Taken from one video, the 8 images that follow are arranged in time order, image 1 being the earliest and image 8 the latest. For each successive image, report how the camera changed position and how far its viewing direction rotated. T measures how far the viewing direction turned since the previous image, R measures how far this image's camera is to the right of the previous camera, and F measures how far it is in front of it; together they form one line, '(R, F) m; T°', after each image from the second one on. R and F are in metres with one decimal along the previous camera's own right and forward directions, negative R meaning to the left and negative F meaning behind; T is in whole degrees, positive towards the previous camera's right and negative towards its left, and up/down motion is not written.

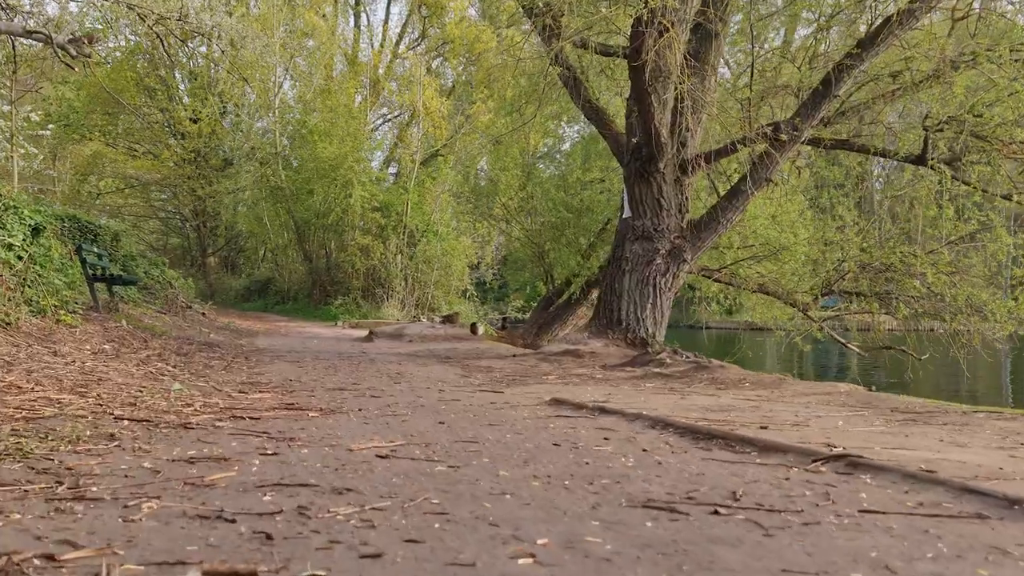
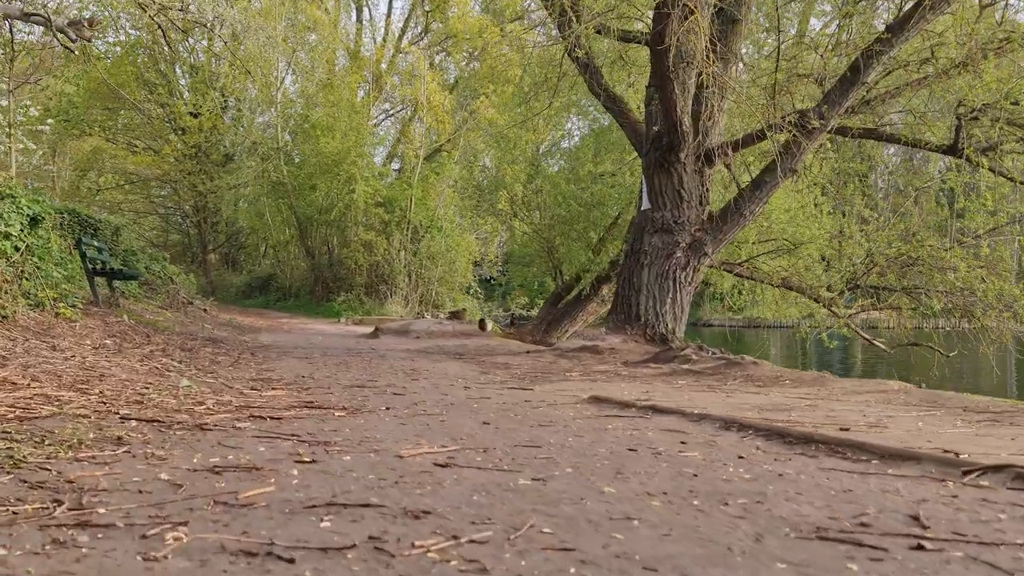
(-0.2, +0.3) m; 0°
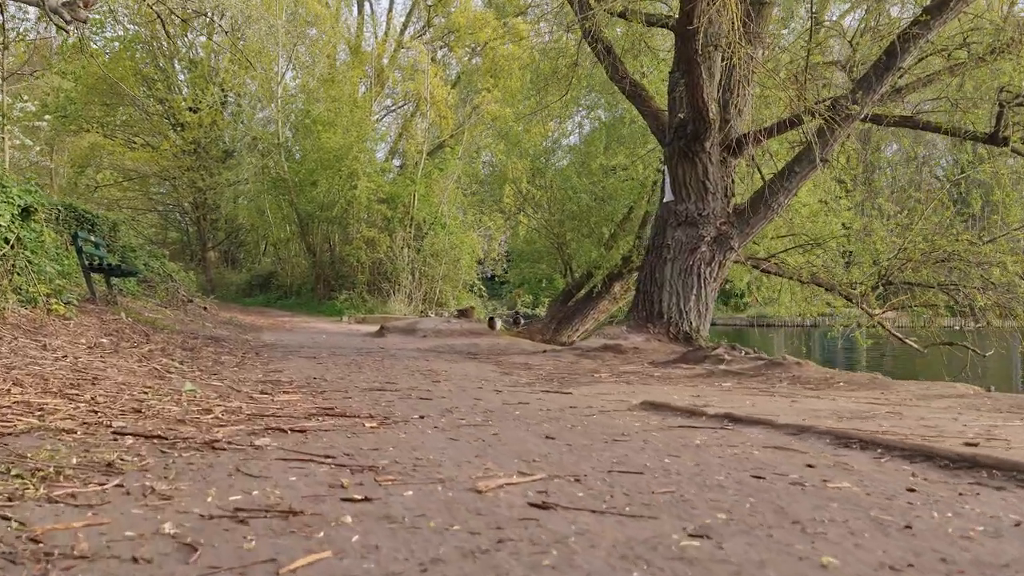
(-0.2, +0.4) m; 0°
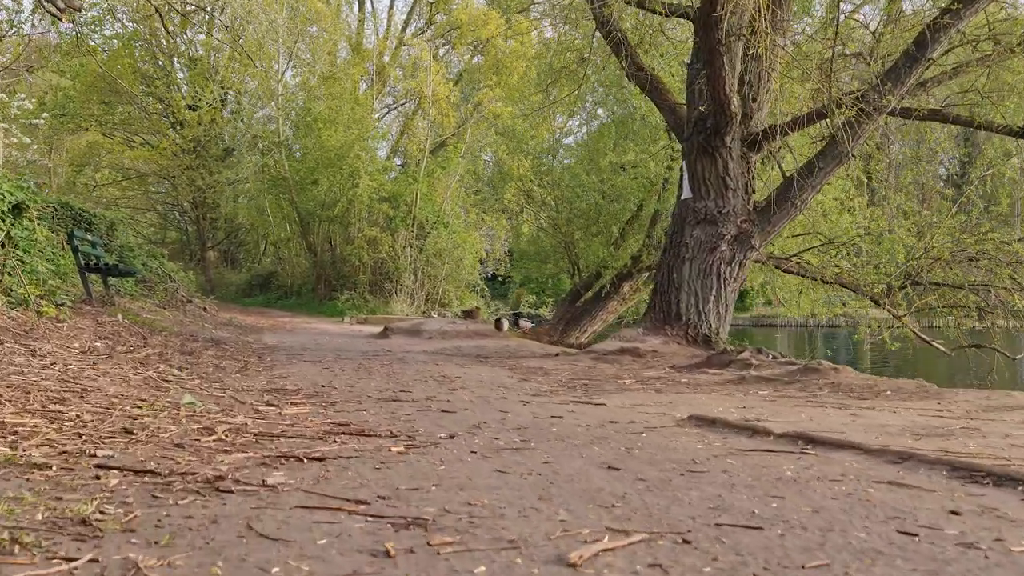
(-0.2, +0.4) m; 0°
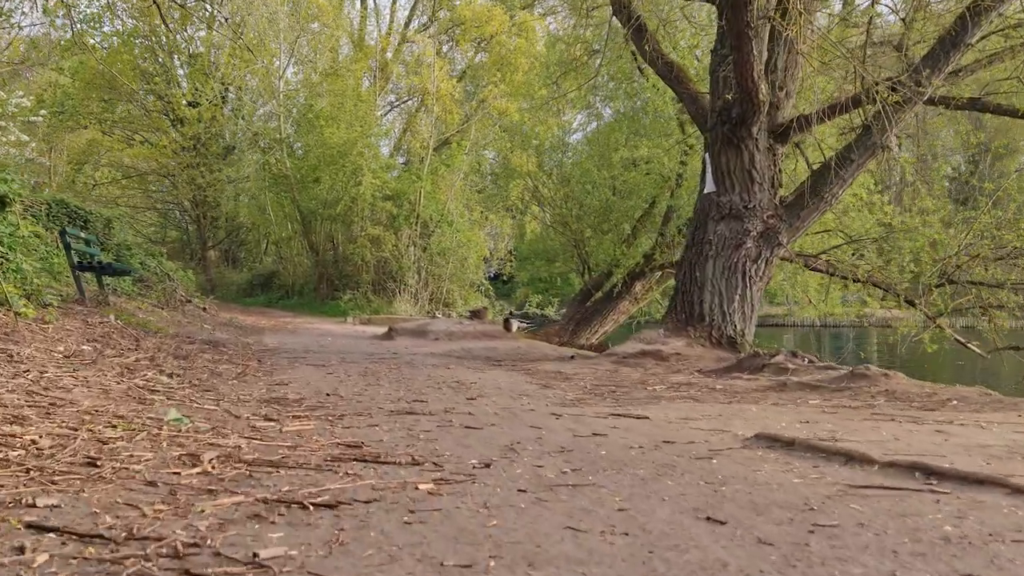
(-0.1, +0.5) m; 0°
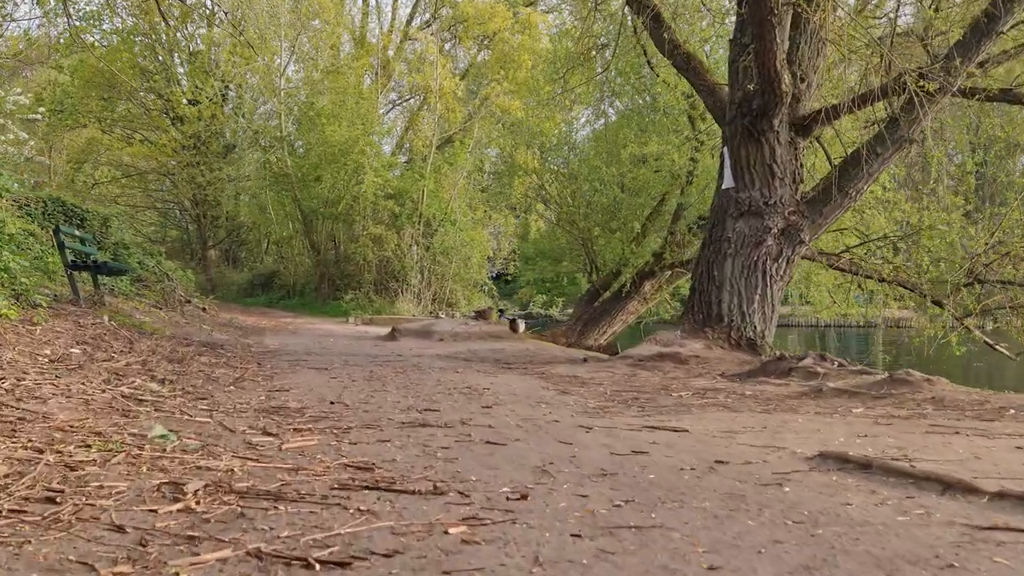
(-0.1, +0.3) m; 0°
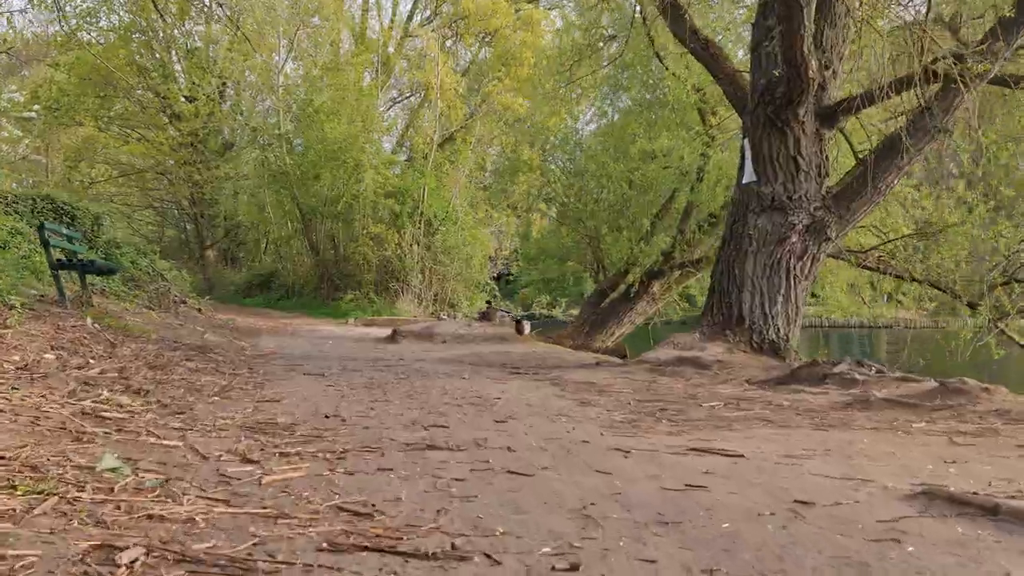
(-0.1, +0.5) m; 0°
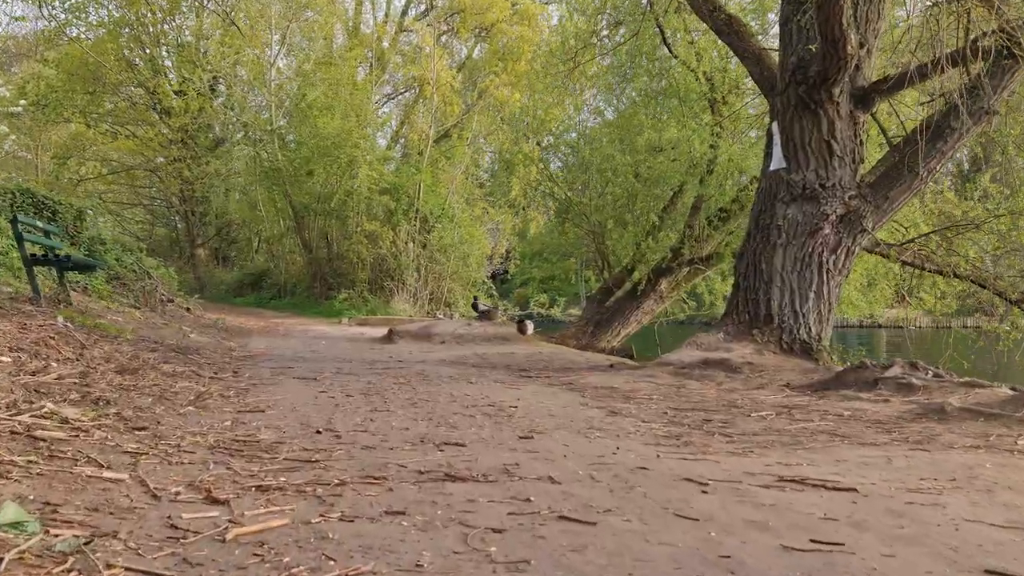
(-0.1, +0.6) m; 0°
